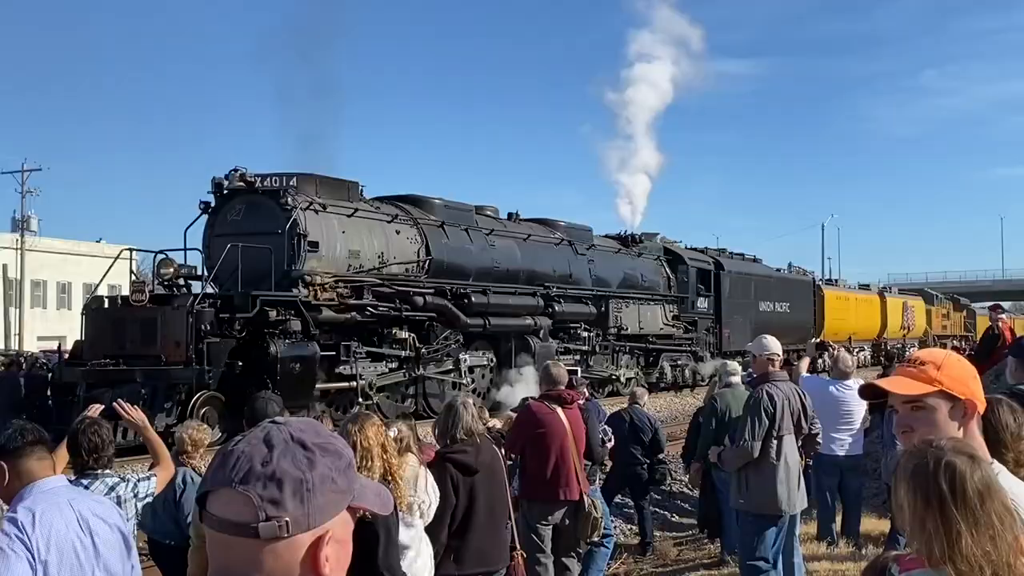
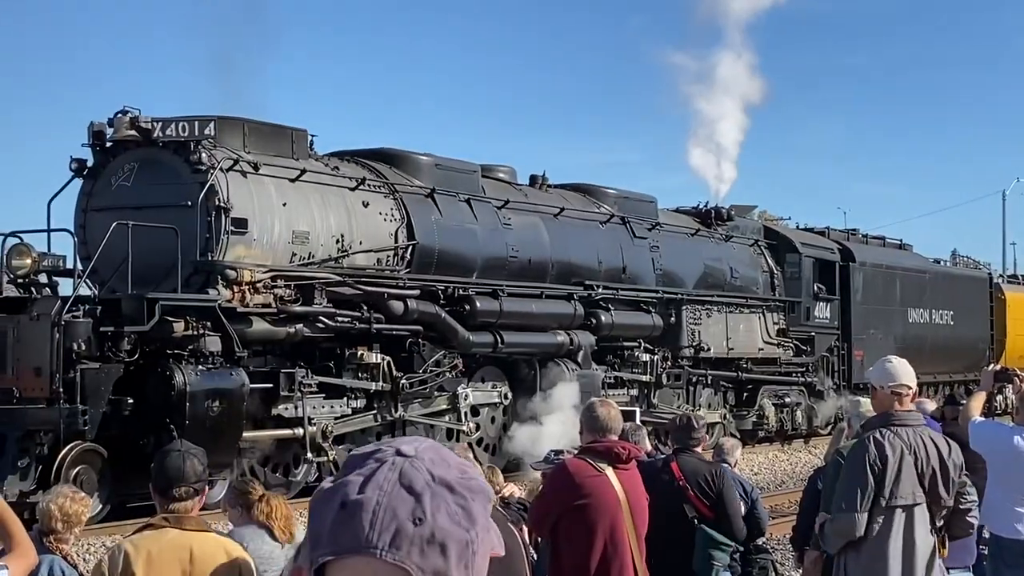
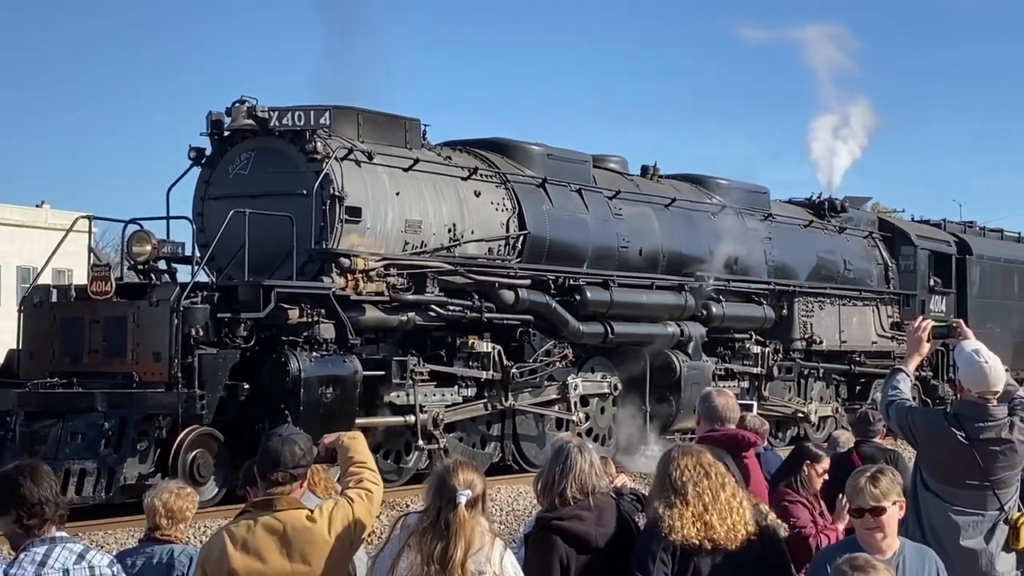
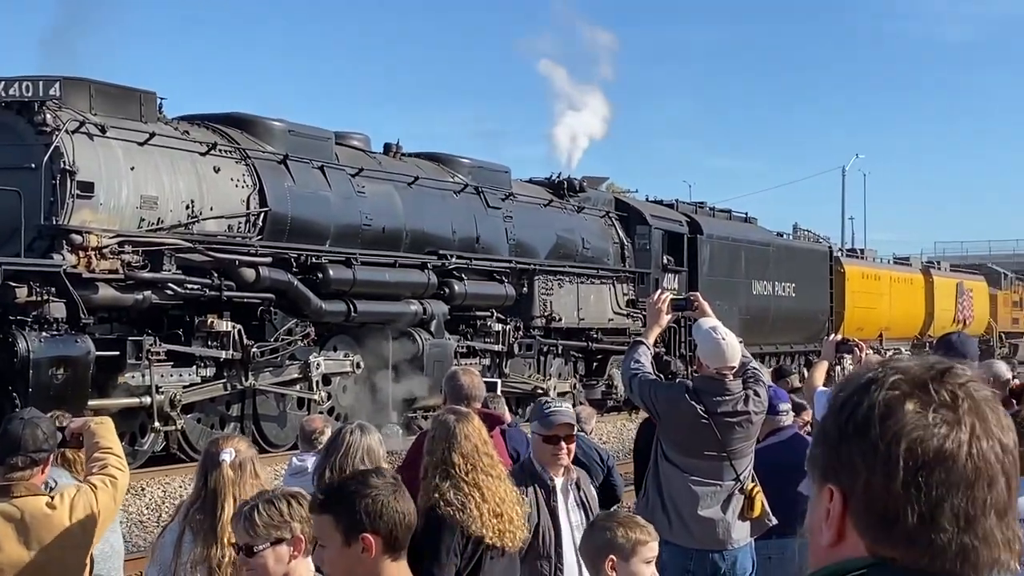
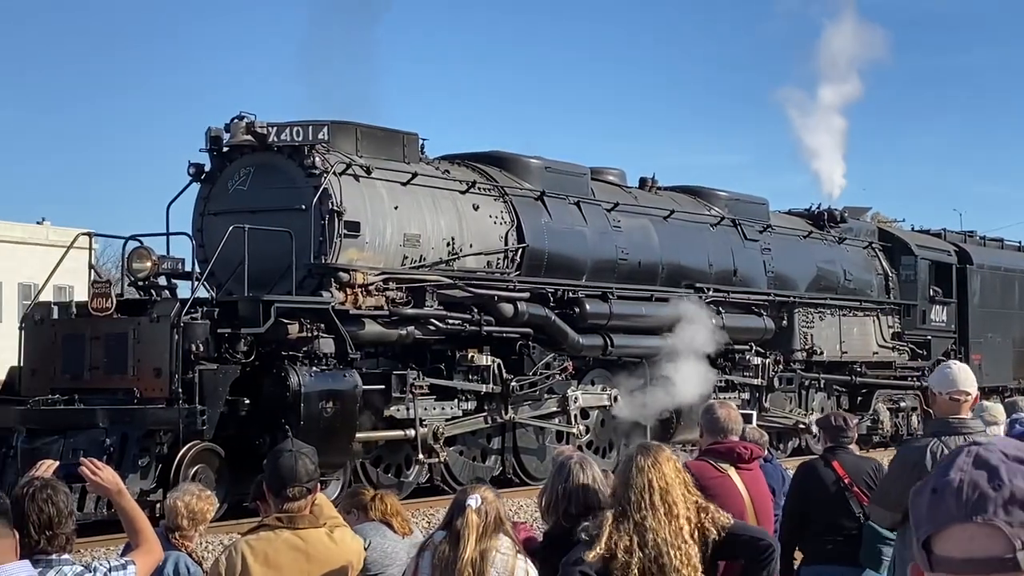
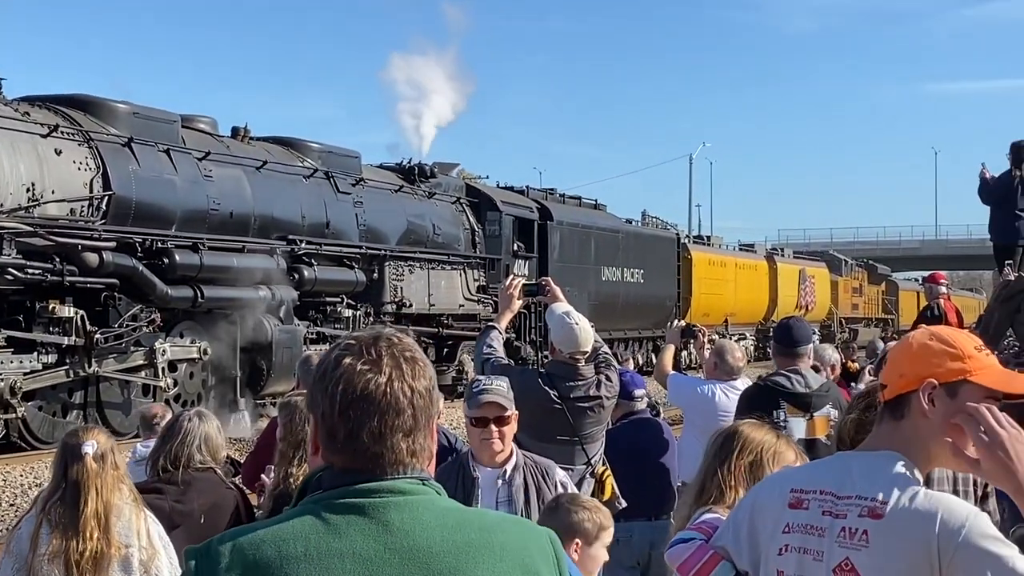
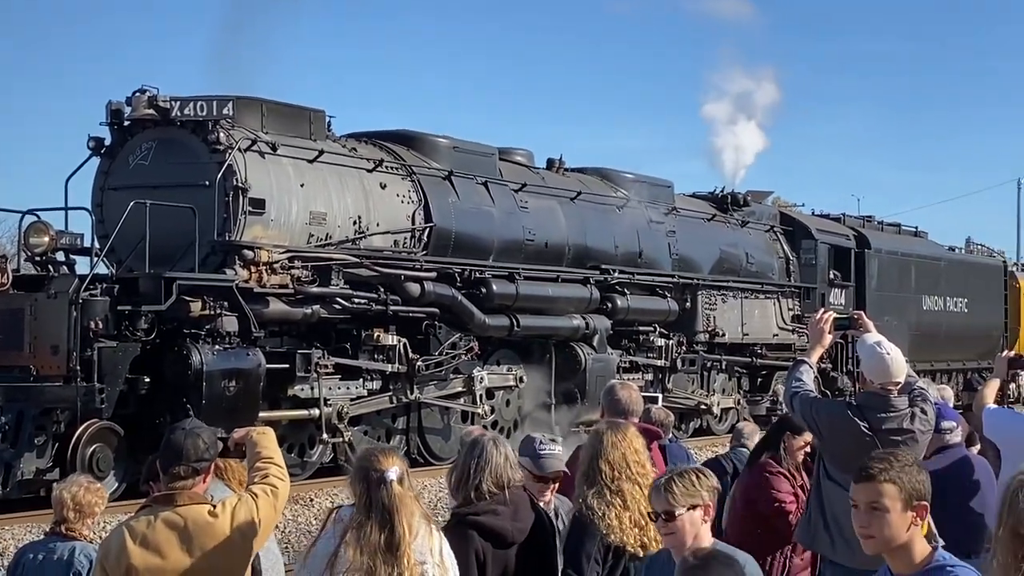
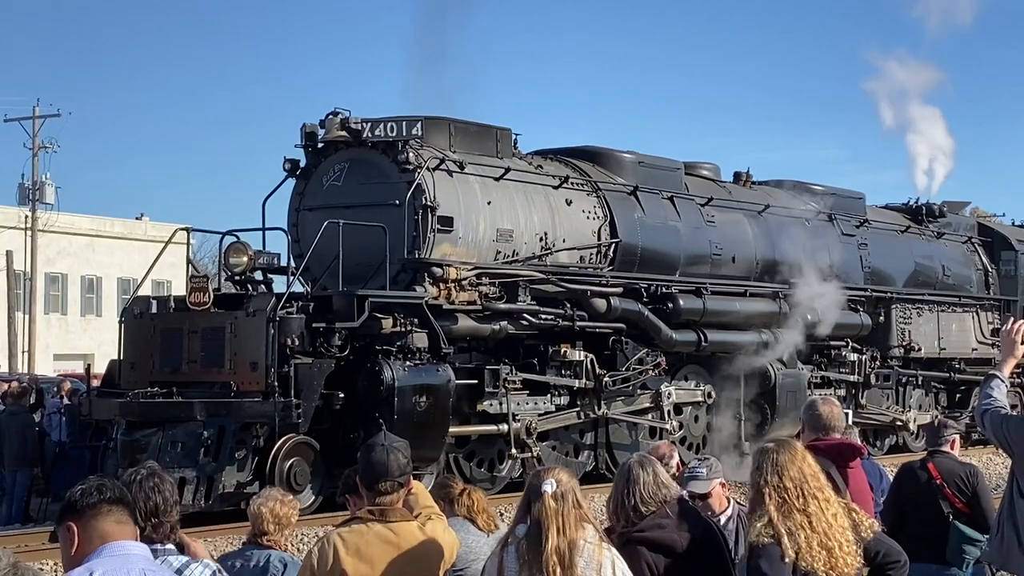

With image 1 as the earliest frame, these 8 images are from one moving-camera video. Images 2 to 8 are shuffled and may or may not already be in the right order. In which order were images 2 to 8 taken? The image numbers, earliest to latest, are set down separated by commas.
2, 5, 8, 3, 7, 4, 6
